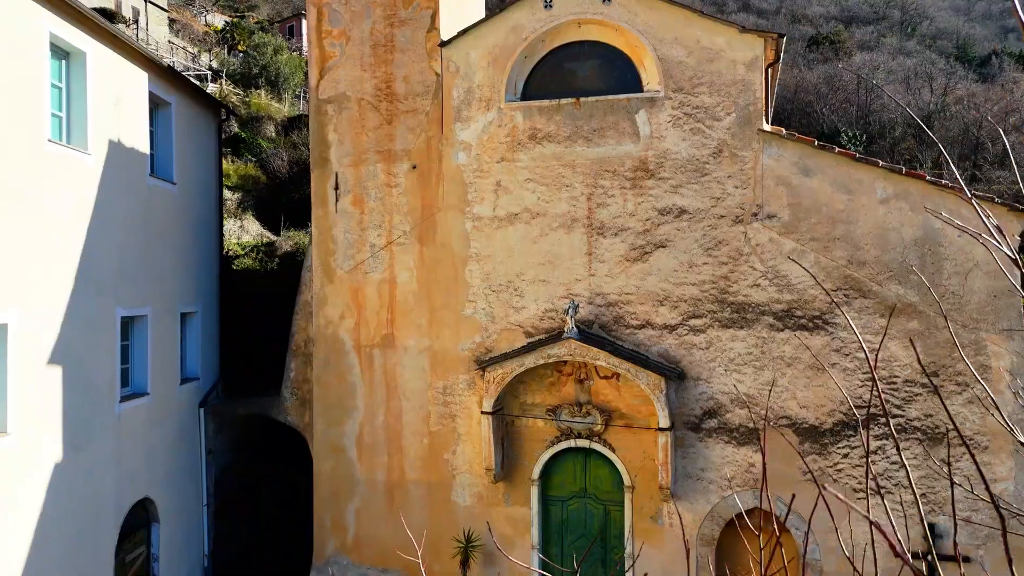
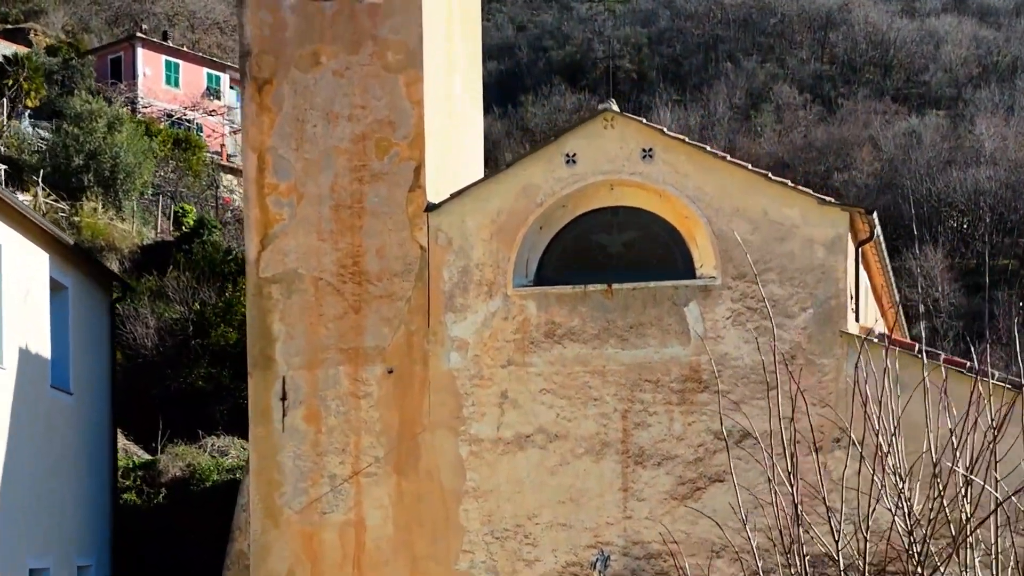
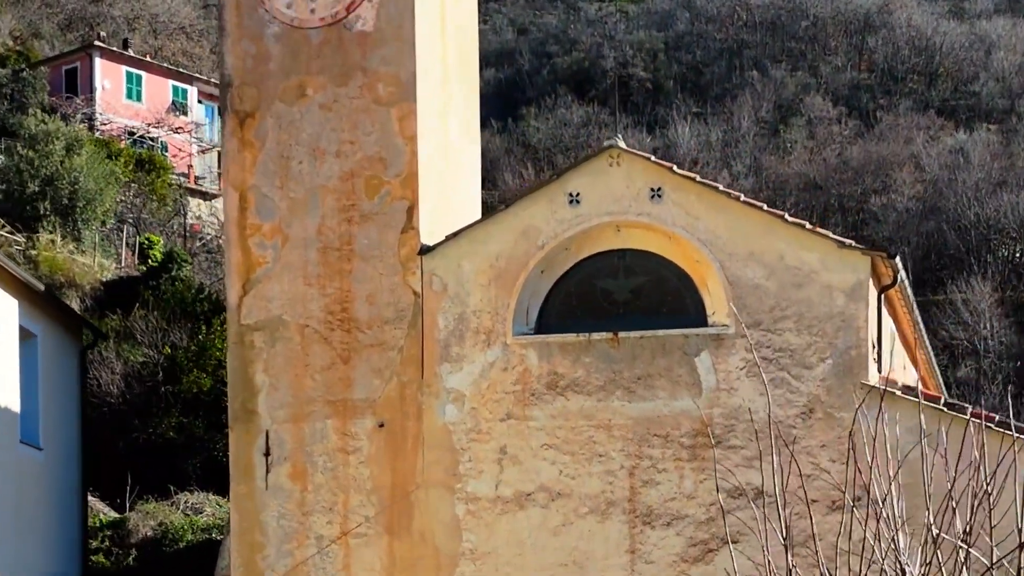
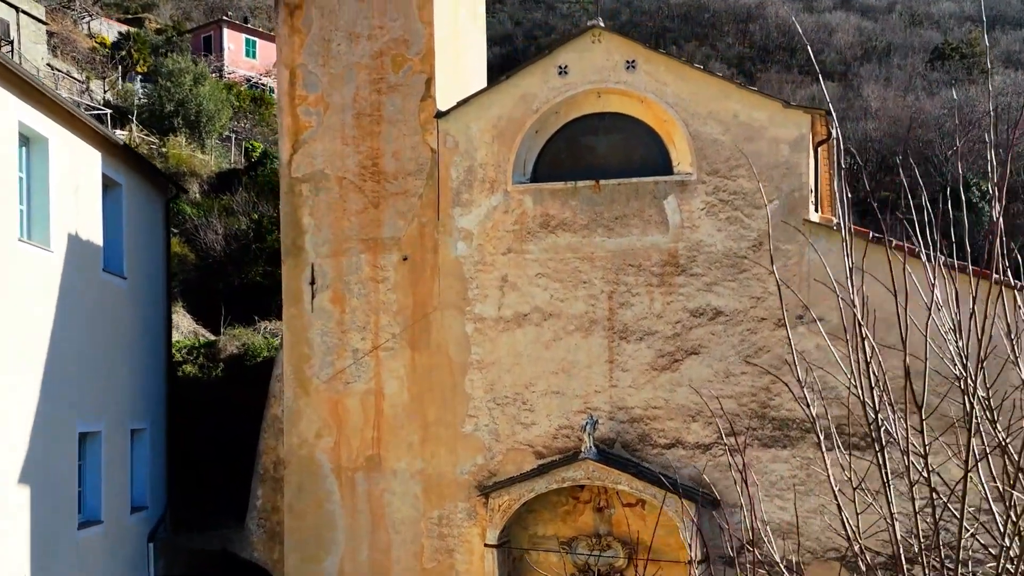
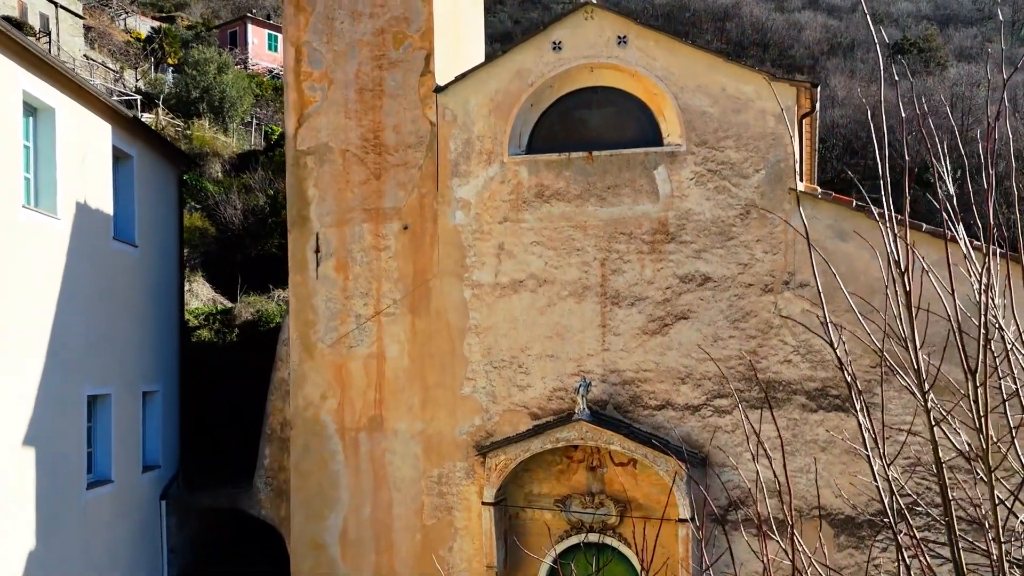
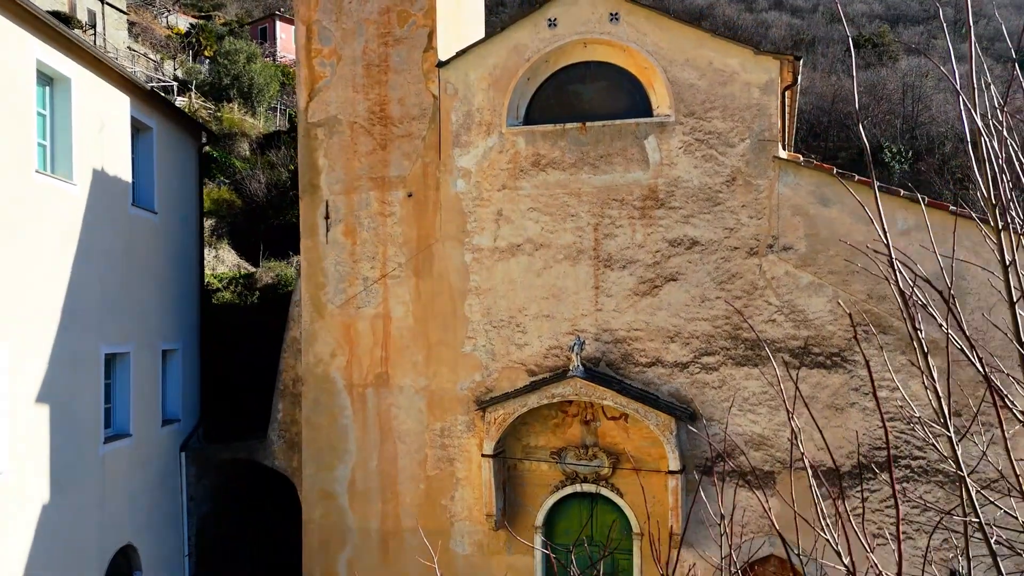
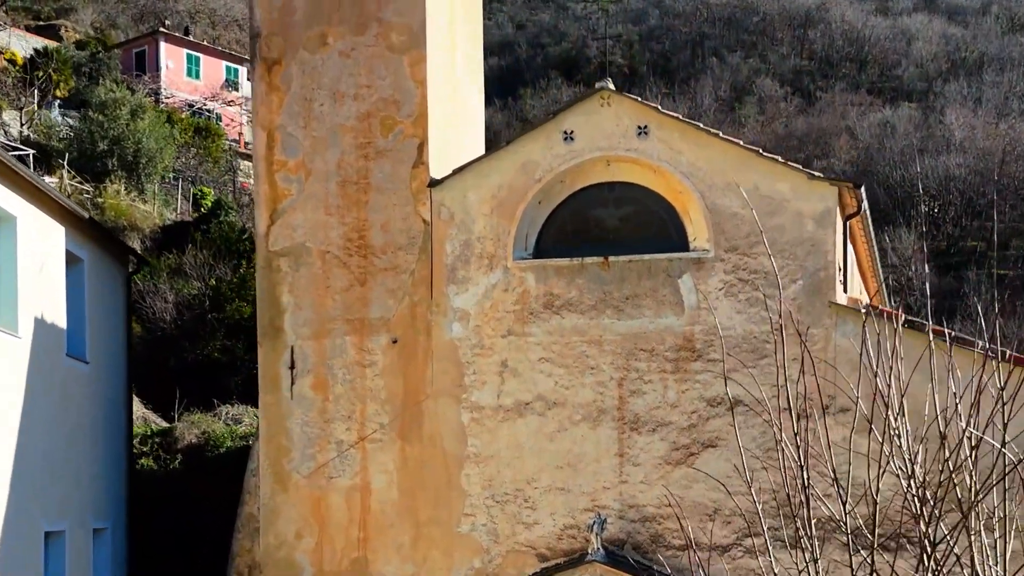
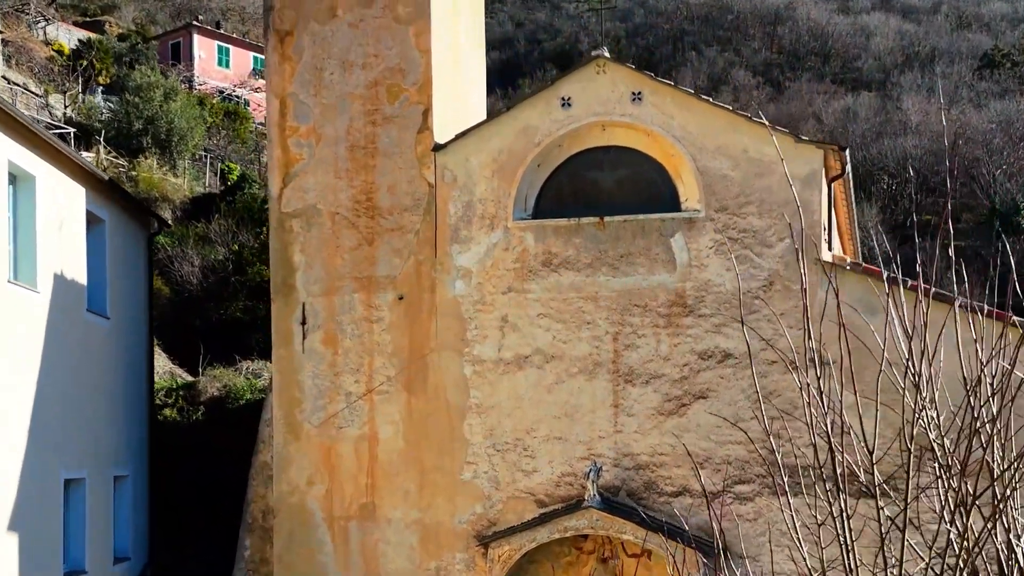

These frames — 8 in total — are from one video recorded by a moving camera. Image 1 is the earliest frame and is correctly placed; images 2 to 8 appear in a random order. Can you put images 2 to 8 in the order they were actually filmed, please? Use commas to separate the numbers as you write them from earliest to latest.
6, 5, 4, 8, 7, 2, 3
